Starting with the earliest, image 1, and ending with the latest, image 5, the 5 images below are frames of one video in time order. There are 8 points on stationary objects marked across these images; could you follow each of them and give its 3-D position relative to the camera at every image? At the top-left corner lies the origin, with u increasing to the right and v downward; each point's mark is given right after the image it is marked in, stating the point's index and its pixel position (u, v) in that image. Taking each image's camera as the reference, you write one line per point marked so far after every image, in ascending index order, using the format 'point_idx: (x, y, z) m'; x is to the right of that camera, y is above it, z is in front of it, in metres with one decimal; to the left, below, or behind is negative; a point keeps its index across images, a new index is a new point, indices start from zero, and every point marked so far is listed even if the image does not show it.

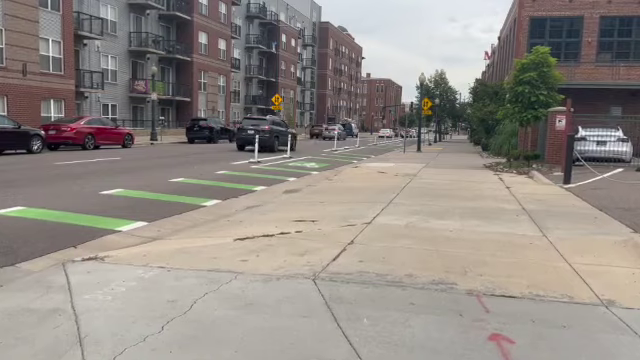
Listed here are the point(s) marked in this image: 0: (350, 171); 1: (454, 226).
0: (+1.0, +0.3, +17.5) m
1: (+2.0, -0.7, +7.8) m
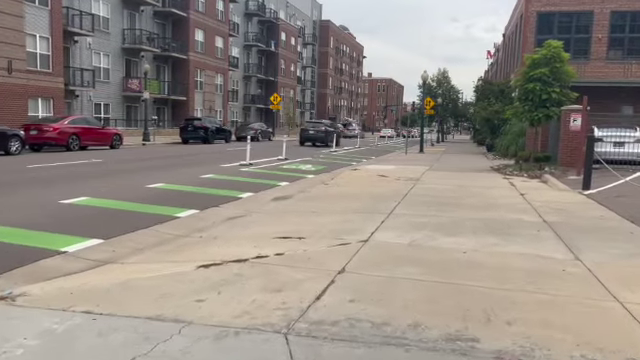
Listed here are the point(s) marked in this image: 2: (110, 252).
0: (+0.9, +0.2, +16.3) m
1: (+1.8, -0.8, +6.5) m
2: (-2.5, -0.9, +6.4) m
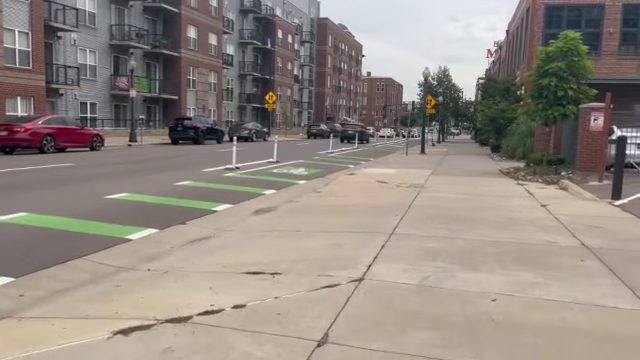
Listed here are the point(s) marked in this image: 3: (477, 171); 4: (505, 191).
0: (+0.6, 0.0, +14.6) m
1: (+1.6, -1.0, +4.9) m
2: (-2.7, -1.0, +4.7) m
3: (+5.4, +0.3, +18.5) m
4: (+4.3, -0.2, +12.4) m
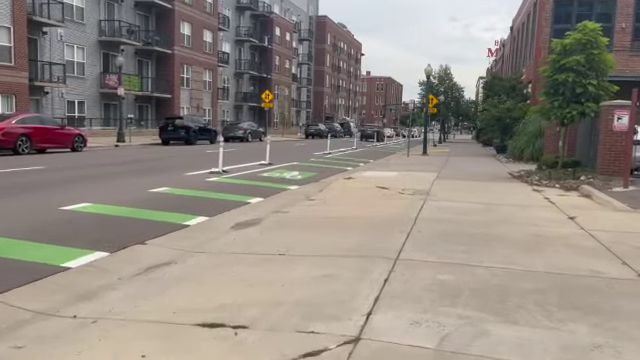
0: (+0.5, -0.1, +13.2) m
1: (+1.5, -1.1, +3.4) m
2: (-2.8, -1.2, +3.3) m
3: (+5.3, +0.2, +17.1) m
4: (+4.1, -0.4, +10.9) m
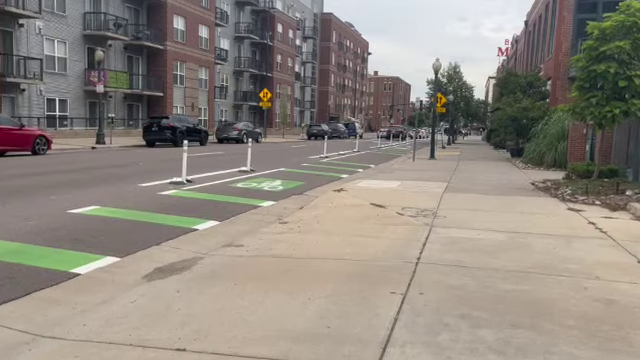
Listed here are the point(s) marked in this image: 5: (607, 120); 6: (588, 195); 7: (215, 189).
0: (+0.1, -0.4, +10.6) m
1: (+0.9, -1.4, +0.8) m
2: (-3.4, -1.4, +0.7) m
3: (+4.9, -0.1, +14.4) m
4: (+3.7, -0.7, +8.3) m
5: (+6.5, +1.4, +12.1) m
6: (+5.7, -0.3, +11.5) m
7: (-2.3, -0.2, +11.9) m
